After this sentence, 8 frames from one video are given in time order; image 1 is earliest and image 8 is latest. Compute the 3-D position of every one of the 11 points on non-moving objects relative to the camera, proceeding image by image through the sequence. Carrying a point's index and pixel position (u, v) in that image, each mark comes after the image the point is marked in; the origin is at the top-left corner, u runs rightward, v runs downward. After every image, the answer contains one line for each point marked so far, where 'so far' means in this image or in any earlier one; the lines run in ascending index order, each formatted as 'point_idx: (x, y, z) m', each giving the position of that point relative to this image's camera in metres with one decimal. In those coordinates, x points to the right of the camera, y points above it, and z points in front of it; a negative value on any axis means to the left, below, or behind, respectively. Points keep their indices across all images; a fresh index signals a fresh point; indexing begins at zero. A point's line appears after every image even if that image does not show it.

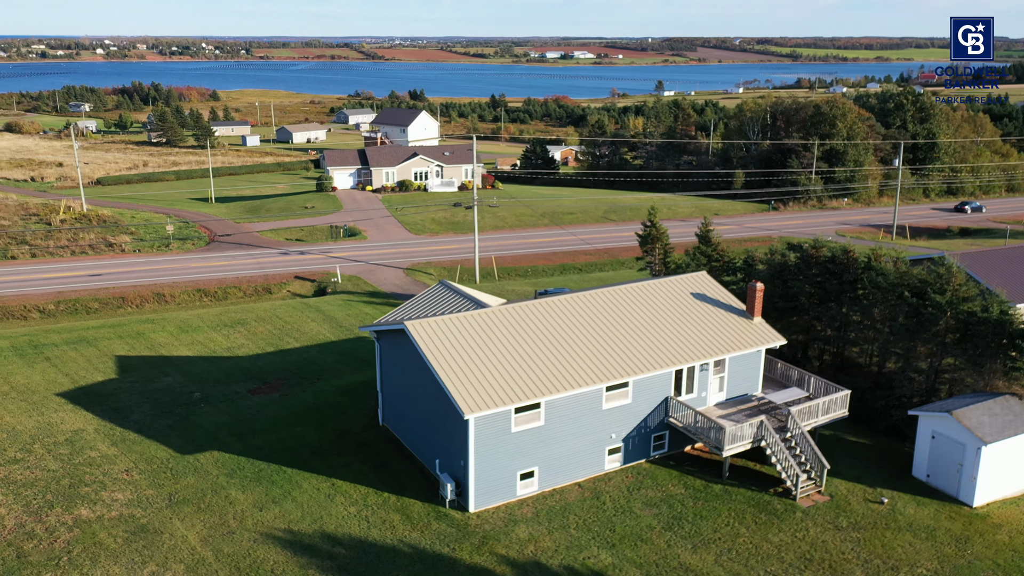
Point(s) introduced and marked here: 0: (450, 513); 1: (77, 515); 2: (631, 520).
0: (-1.5, -5.3, +19.8) m
1: (-10.3, -5.4, +19.7) m
2: (+2.8, -5.4, +19.6) m
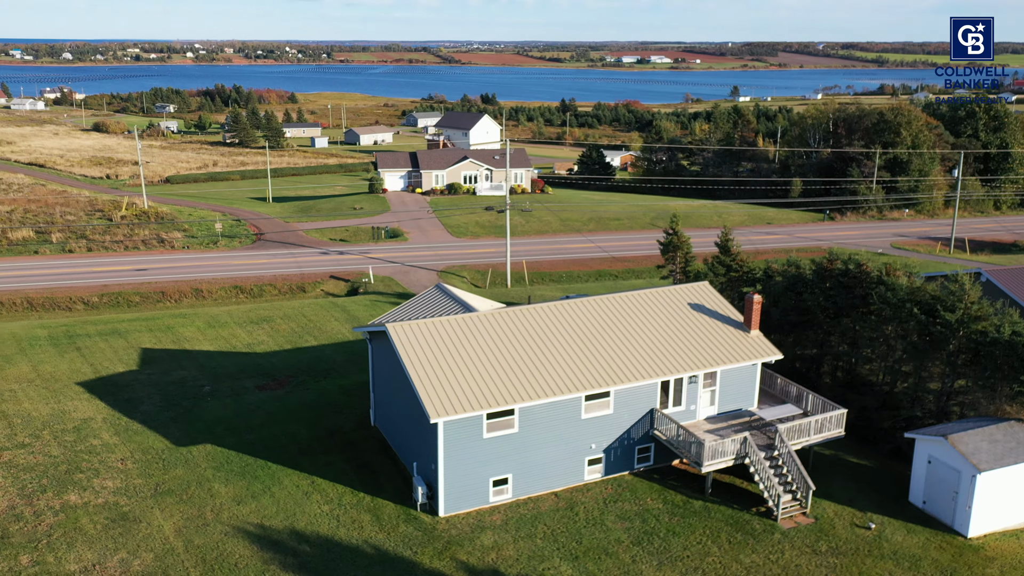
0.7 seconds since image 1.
0: (-2.2, -5.4, +19.8) m
1: (-11.0, -5.2, +20.5) m
2: (+2.0, -5.6, +19.3) m
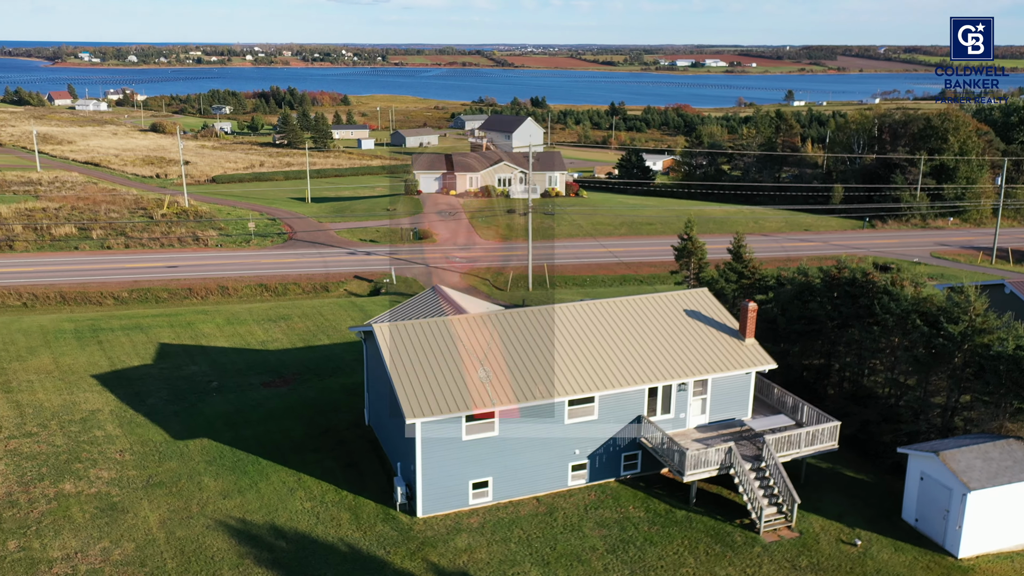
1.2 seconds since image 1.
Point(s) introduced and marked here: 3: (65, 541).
0: (-2.7, -5.4, +19.9) m
1: (-11.4, -5.1, +21.1) m
2: (+1.4, -5.7, +19.1) m
3: (-10.0, -5.7, +18.8) m
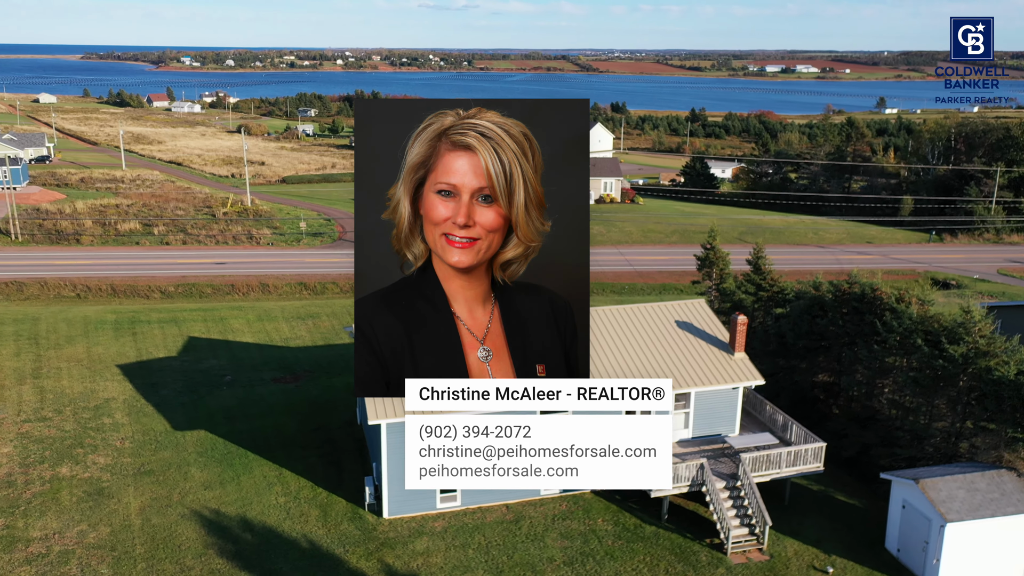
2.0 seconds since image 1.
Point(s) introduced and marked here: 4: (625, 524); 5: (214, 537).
0: (-3.5, -5.5, +20.1) m
1: (-12.1, -4.9, +22.1) m
2: (+0.5, -5.9, +18.9) m
3: (-10.9, -5.5, +19.6) m
4: (+2.7, -5.6, +19.9) m
5: (-6.9, -5.7, +19.3) m
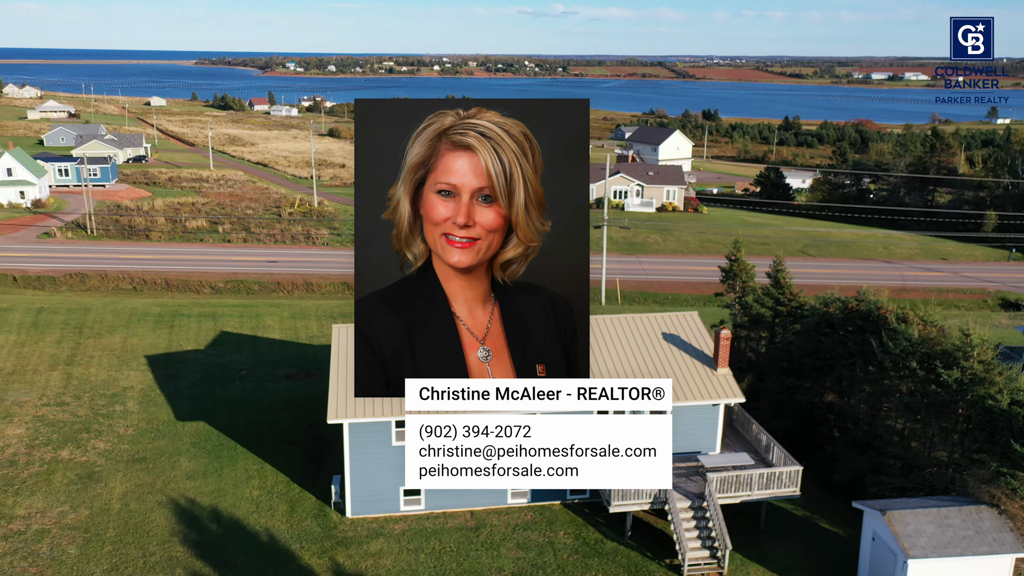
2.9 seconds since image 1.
0: (-4.4, -5.5, +20.4) m
1: (-12.7, -4.6, +23.3) m
2: (-0.5, -6.0, +18.7) m
3: (-11.8, -5.3, +20.7) m
4: (+1.7, -5.8, +19.5) m
5: (-7.9, -5.7, +19.9) m
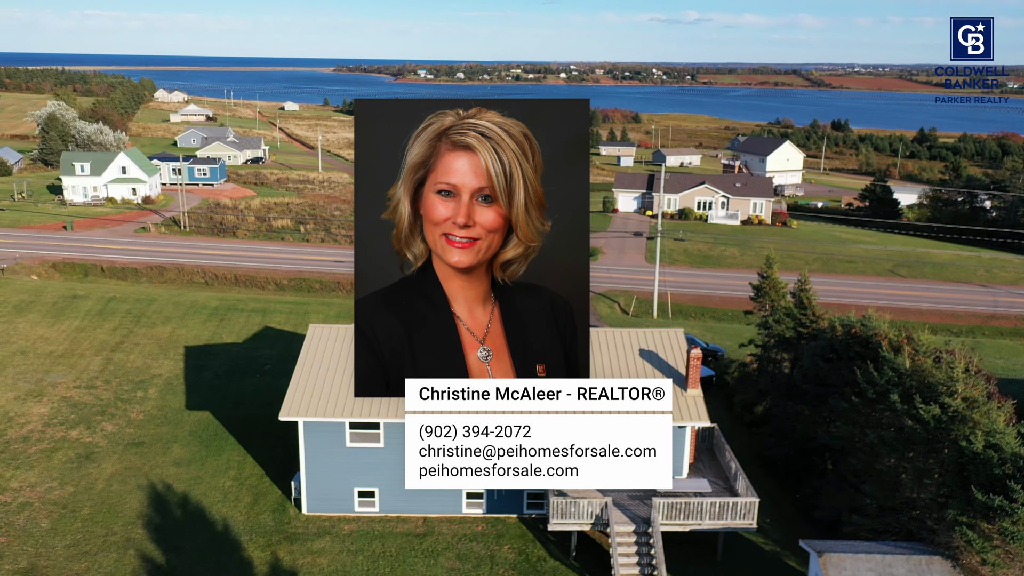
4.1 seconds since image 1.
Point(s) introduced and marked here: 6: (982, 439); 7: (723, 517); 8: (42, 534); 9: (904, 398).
0: (-5.6, -5.5, +20.8) m
1: (-13.2, -4.3, +24.9) m
2: (-2.0, -6.2, +18.6) m
3: (-12.8, -5.0, +22.2) m
4: (+0.4, -6.1, +19.0) m
5: (-9.0, -5.5, +20.8) m
6: (+9.2, -2.9, +16.3) m
7: (+4.7, -5.0, +18.4) m
8: (-10.9, -5.7, +19.5) m
9: (+8.9, -2.4, +18.8) m
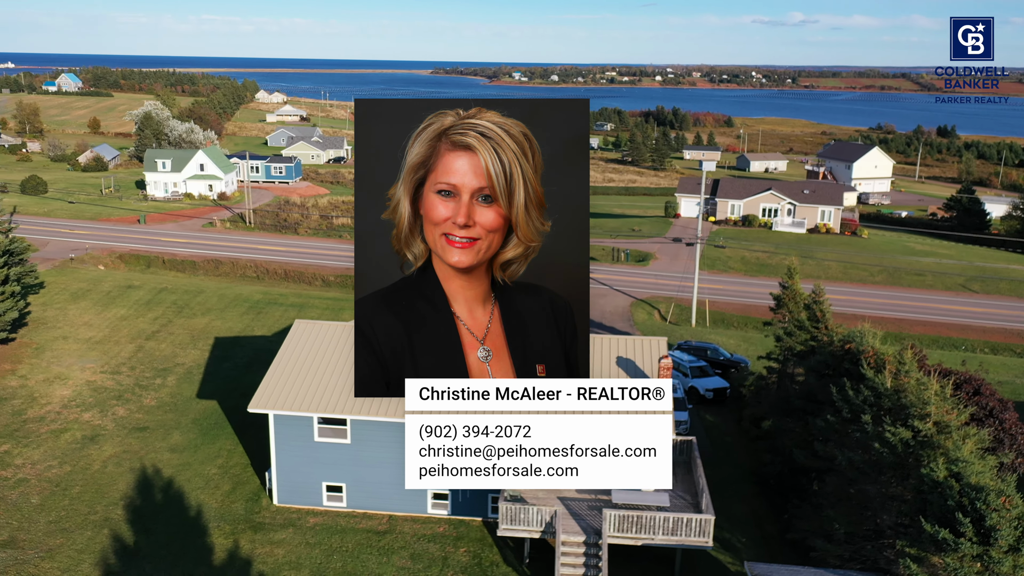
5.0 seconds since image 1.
0: (-6.4, -5.4, +21.3) m
1: (-13.5, -4.0, +26.2) m
2: (-3.1, -6.1, +18.7) m
3: (-13.4, -4.6, +23.5) m
4: (-0.6, -6.1, +18.9) m
5: (-9.8, -5.3, +21.7) m
6: (+7.9, -3.2, +15.2) m
7: (+3.6, -5.2, +17.7) m
8: (-11.9, -5.5, +20.5) m
9: (+7.9, -2.7, +17.7) m
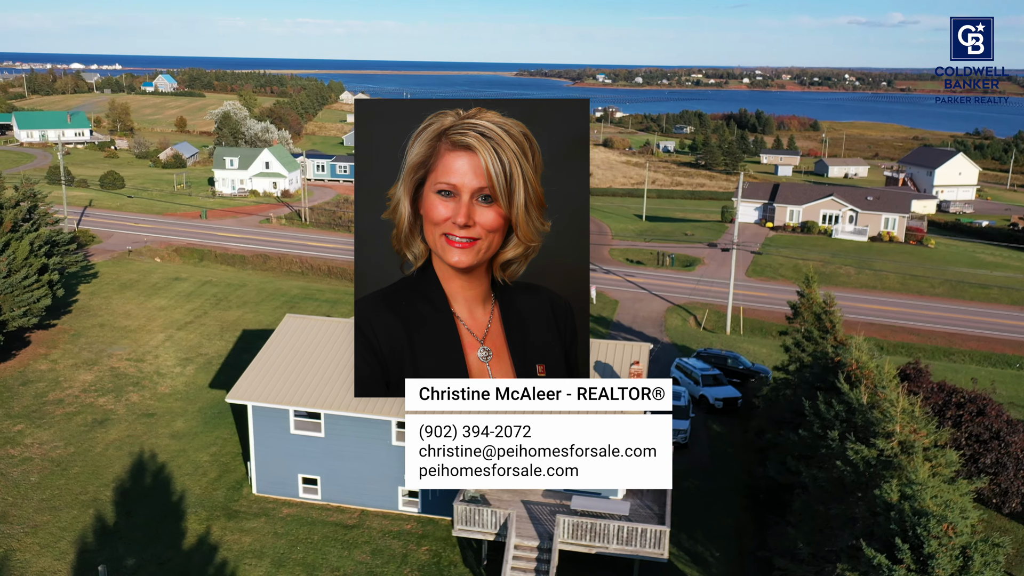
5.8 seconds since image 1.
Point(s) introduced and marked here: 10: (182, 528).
0: (-7.0, -5.2, +21.8) m
1: (-13.6, -3.7, +27.3) m
2: (-4.0, -6.1, +18.9) m
3: (-13.8, -4.3, +24.7) m
4: (-1.6, -6.1, +18.8) m
5: (-10.4, -5.0, +22.5) m
6: (+6.7, -3.4, +14.3) m
7: (+2.6, -5.3, +17.3) m
8: (-12.5, -5.1, +21.6) m
9: (+6.9, -2.9, +16.9) m
10: (-7.8, -5.7, +20.0) m
